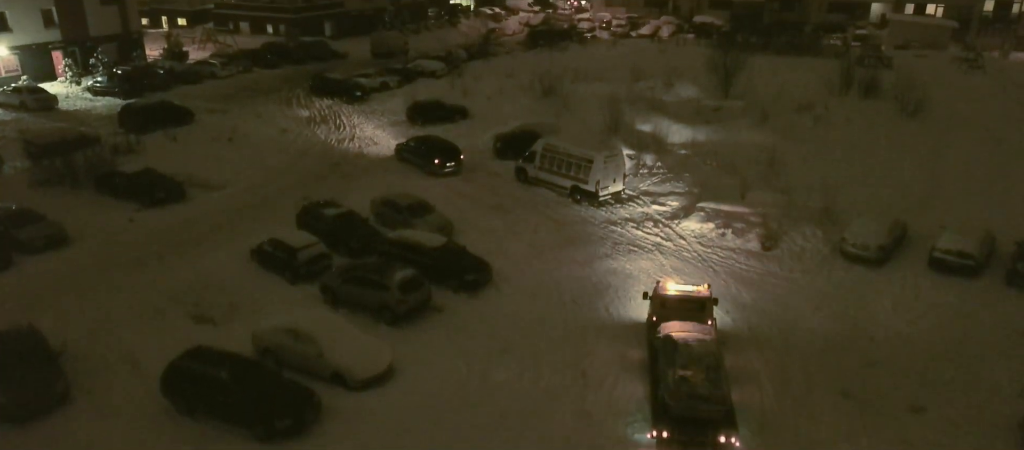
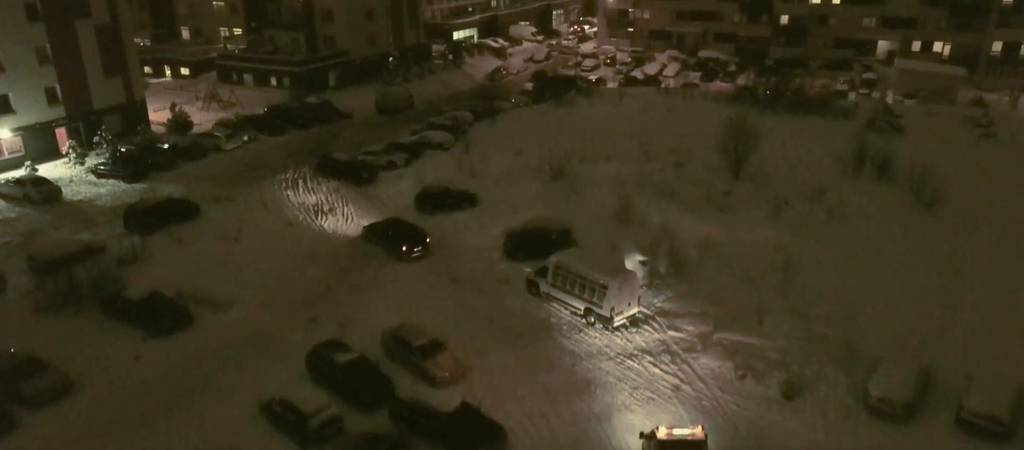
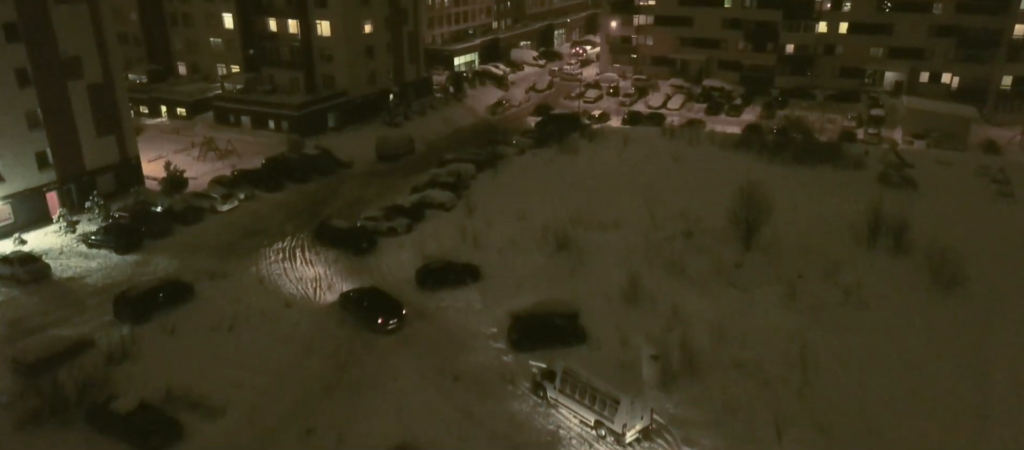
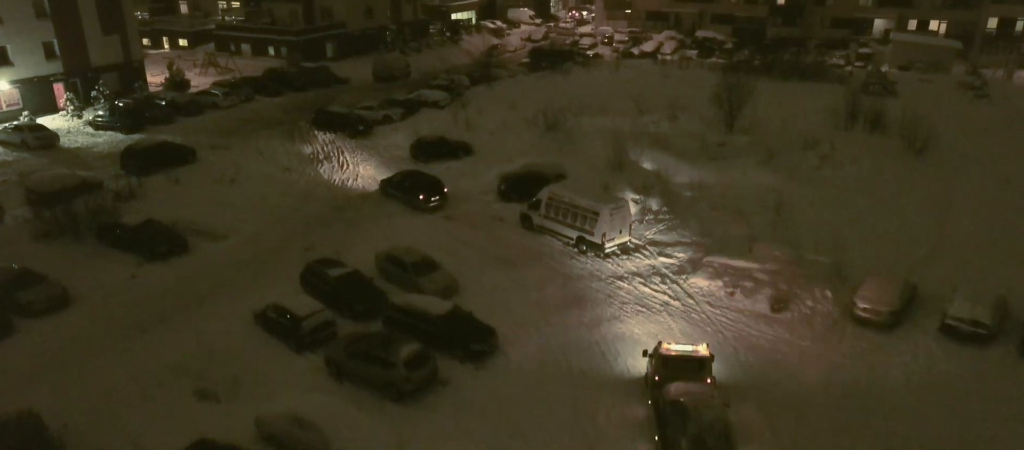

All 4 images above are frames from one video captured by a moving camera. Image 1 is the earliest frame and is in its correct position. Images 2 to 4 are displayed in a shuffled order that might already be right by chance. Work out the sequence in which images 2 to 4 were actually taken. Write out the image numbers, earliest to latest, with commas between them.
4, 2, 3
